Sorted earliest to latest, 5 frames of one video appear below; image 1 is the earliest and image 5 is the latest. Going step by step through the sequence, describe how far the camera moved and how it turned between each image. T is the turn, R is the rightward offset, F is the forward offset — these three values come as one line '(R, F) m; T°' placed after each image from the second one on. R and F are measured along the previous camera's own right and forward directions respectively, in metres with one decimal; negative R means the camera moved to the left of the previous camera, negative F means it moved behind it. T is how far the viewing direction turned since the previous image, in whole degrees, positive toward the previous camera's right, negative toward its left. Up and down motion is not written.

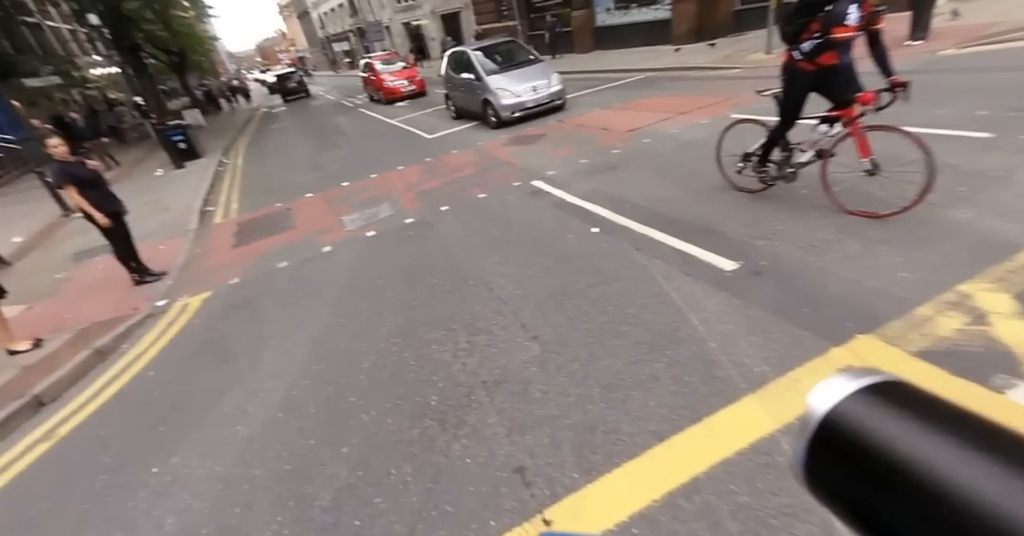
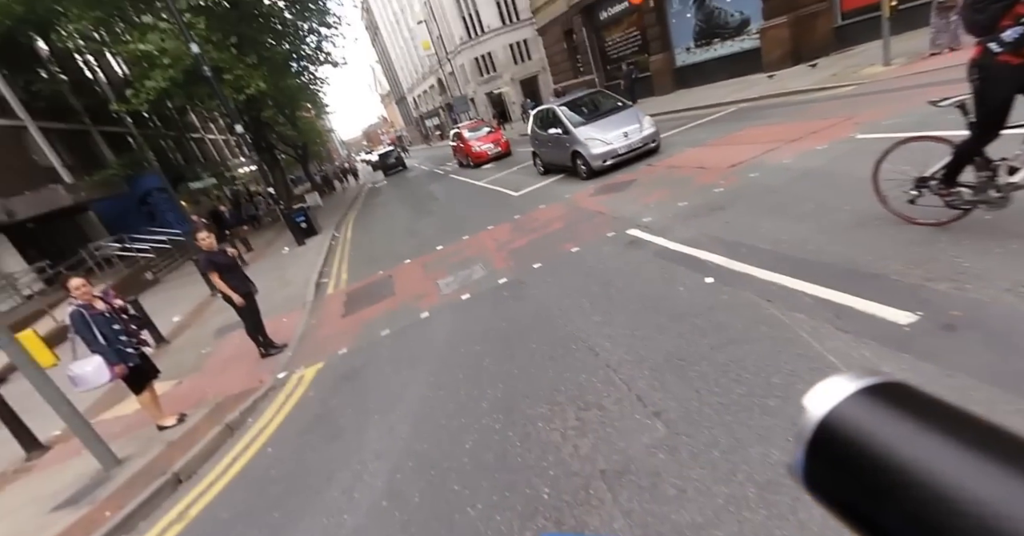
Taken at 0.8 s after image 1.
(-0.1, +0.3) m; -11°
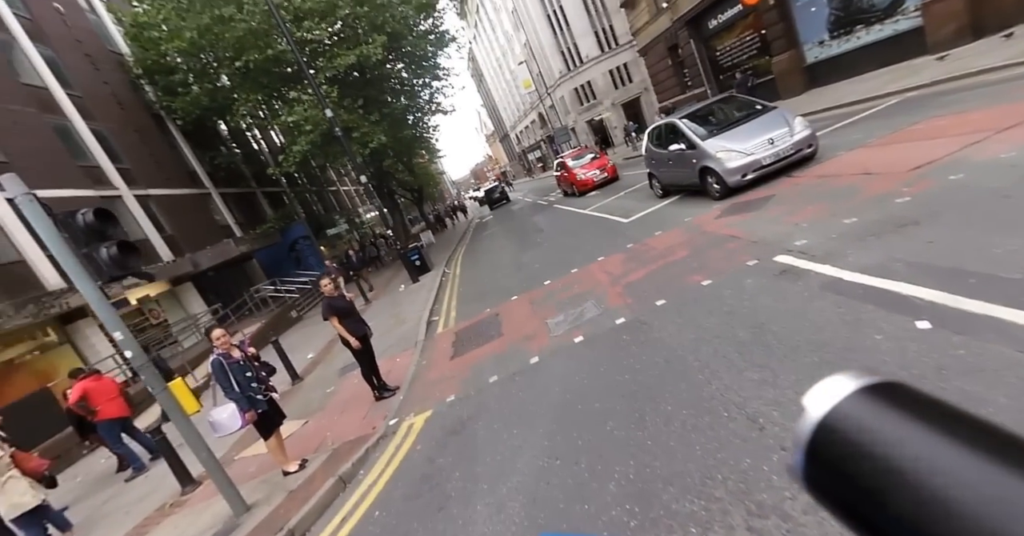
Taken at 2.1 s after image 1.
(-0.1, +0.7) m; -13°
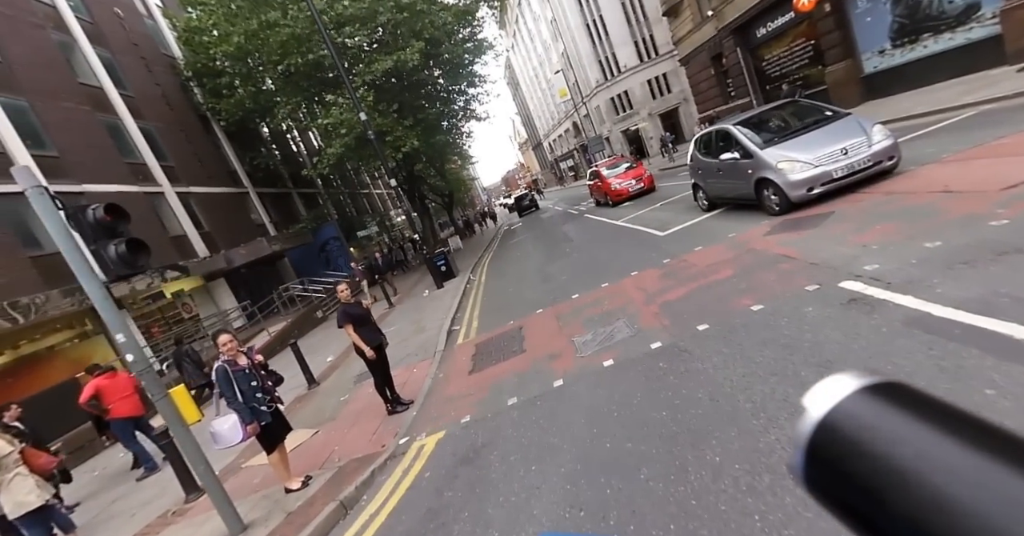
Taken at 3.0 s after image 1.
(0.0, +0.5) m; -3°
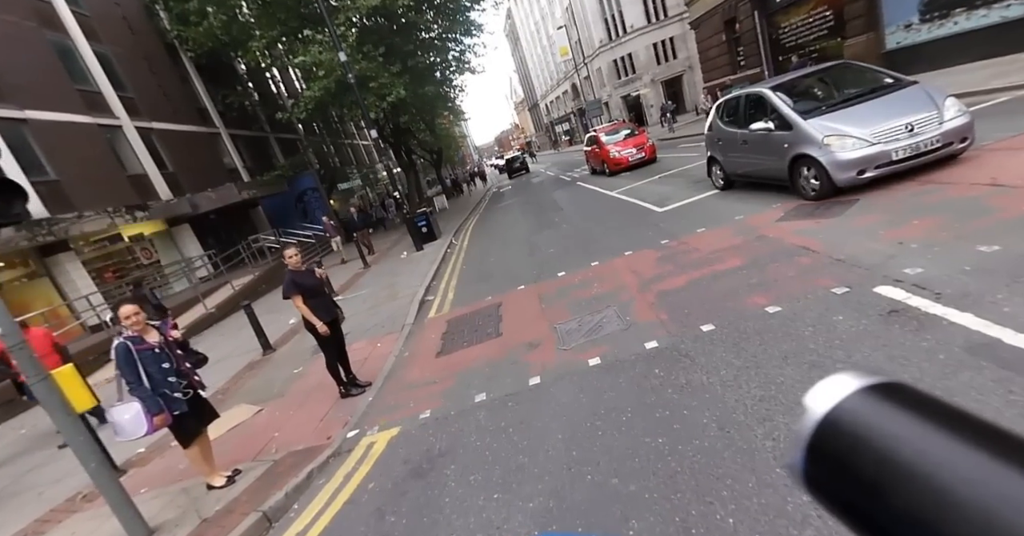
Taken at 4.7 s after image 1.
(+0.1, +1.0) m; +2°
